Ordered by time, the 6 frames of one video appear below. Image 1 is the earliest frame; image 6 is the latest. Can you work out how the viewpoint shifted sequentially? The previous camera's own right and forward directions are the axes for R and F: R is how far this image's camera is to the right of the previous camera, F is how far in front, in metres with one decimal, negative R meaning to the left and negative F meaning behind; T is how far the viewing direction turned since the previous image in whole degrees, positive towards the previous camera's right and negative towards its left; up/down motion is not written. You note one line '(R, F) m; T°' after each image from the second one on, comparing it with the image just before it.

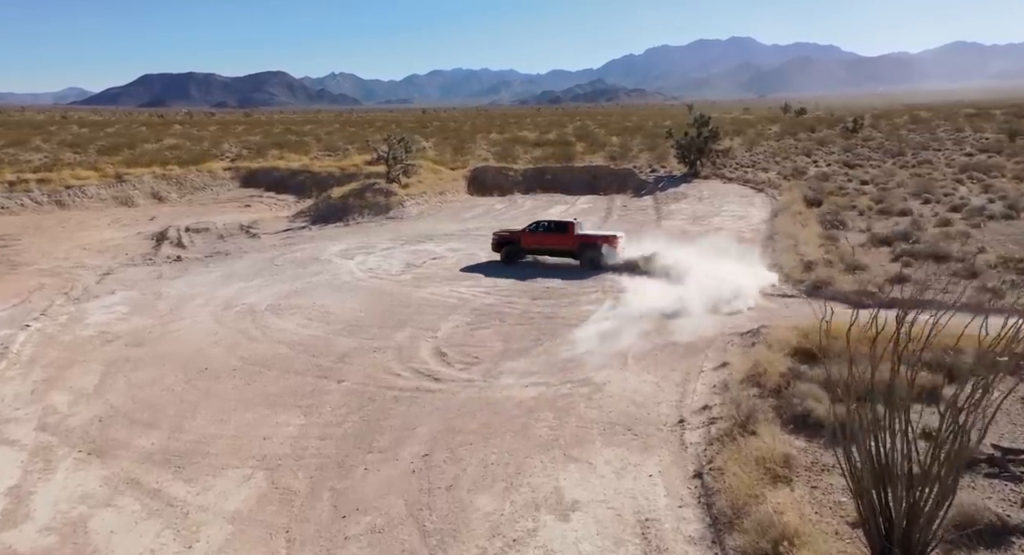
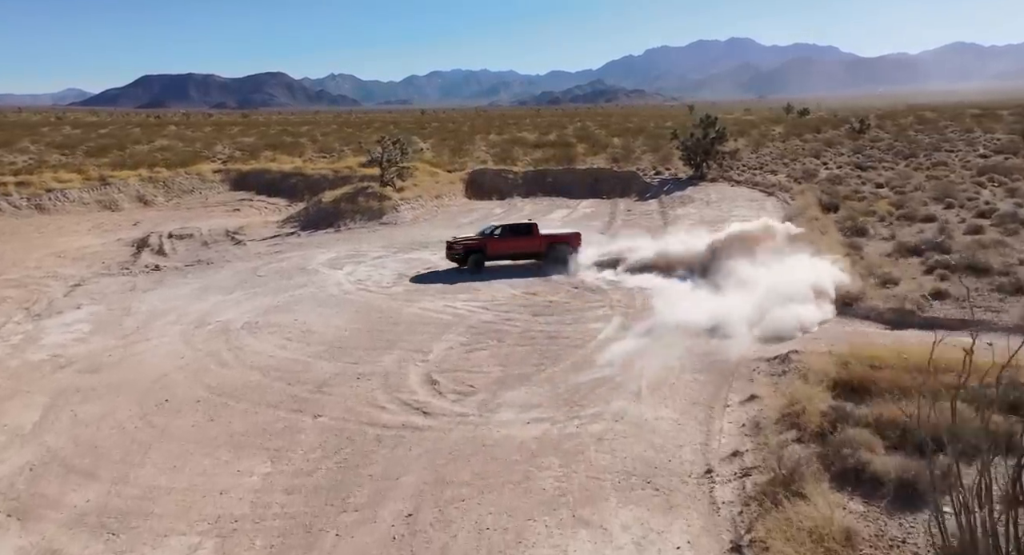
(0.0, +1.5) m; 0°
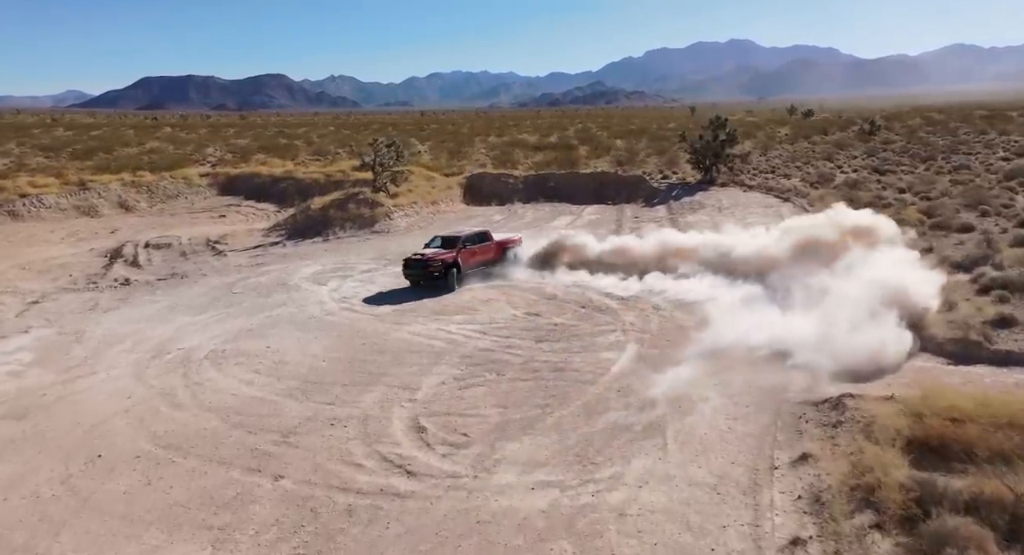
(0.0, +1.9) m; 0°
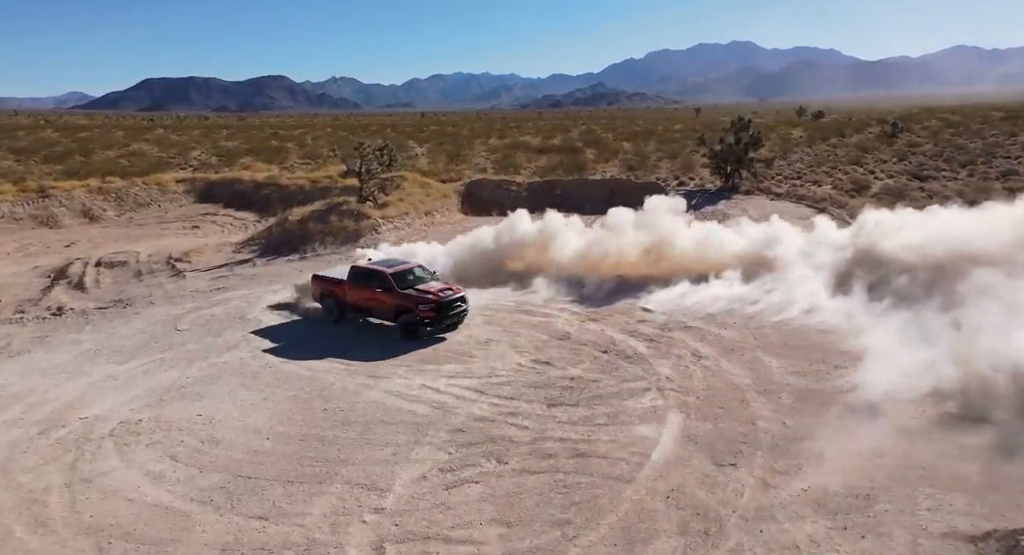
(-0.1, +3.4) m; 0°
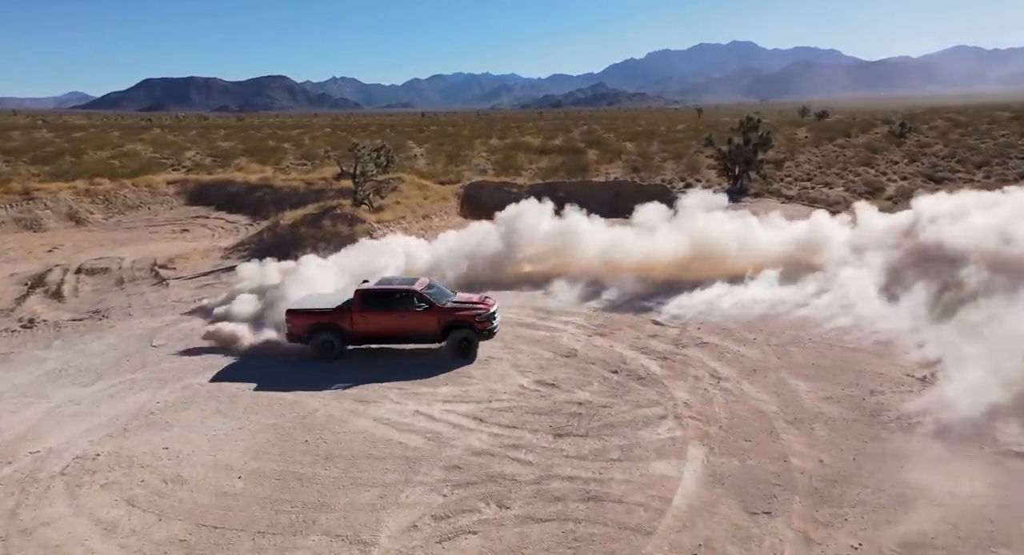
(0.0, +1.1) m; 0°
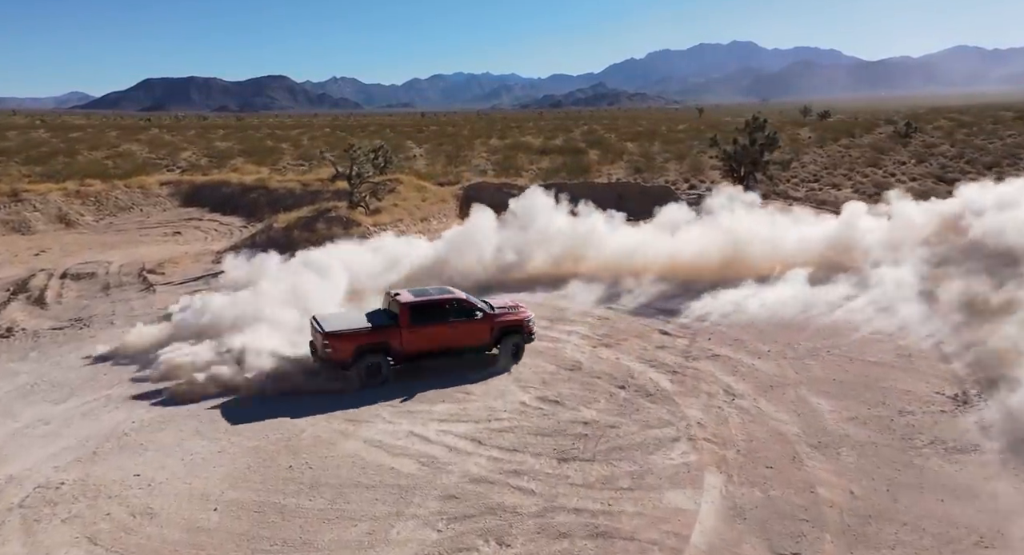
(0.0, +0.8) m; 0°
